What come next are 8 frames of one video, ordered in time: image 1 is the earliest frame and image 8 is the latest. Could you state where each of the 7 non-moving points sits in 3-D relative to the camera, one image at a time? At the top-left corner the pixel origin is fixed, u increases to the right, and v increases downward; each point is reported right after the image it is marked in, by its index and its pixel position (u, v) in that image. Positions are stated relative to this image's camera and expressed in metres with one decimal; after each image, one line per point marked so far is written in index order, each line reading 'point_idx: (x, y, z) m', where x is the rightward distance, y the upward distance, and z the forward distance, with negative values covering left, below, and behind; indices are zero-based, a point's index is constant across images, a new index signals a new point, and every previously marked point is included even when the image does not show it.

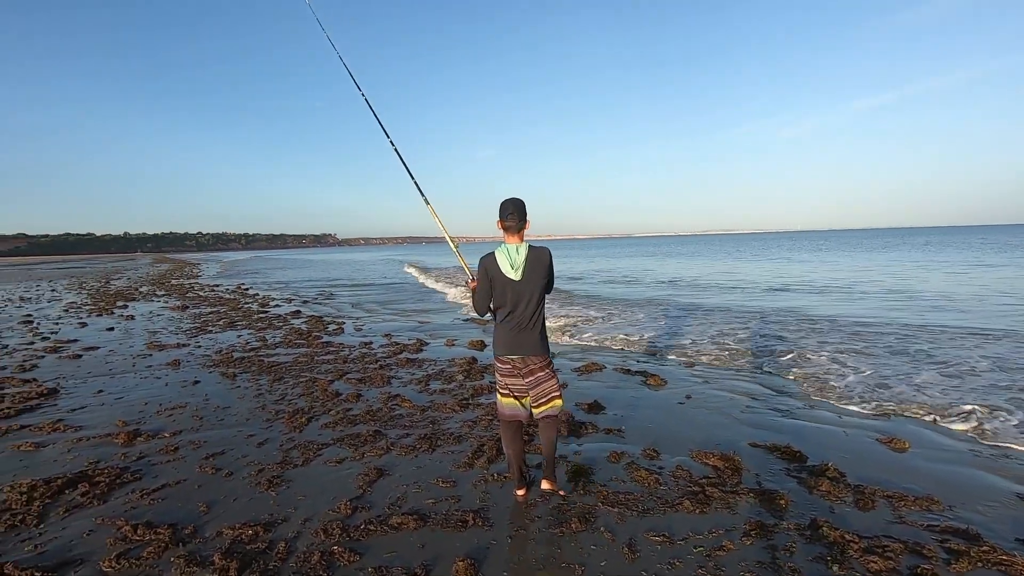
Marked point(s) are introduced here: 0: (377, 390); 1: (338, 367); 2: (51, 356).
0: (-1.7, -1.3, +6.7) m
1: (-2.6, -1.2, +8.0) m
2: (-8.0, -1.2, +9.4) m
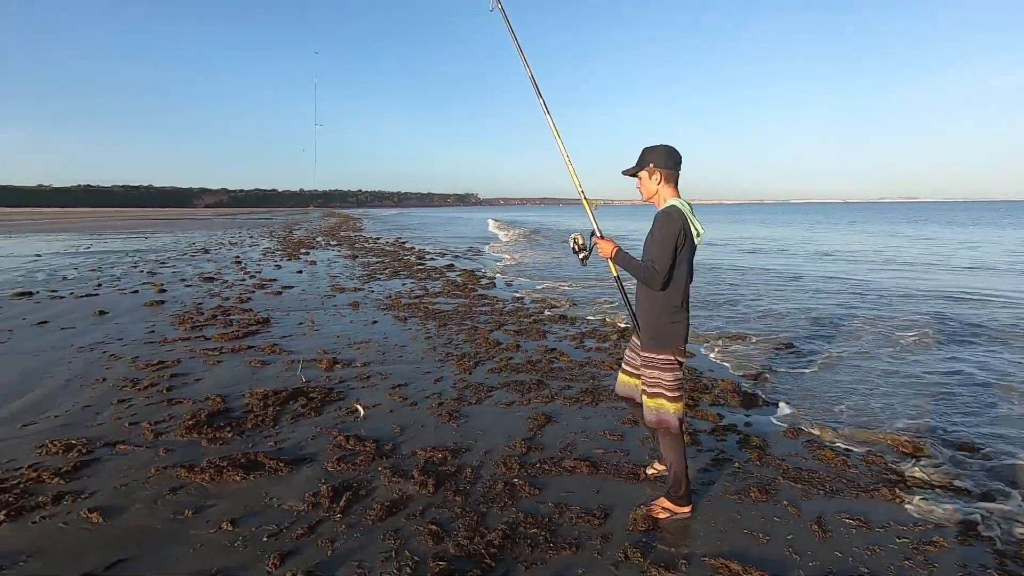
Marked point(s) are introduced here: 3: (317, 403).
0: (+0.3, -0.7, +7.0) m
1: (-0.2, -0.5, +8.4) m
2: (-5.2, -0.1, +11.2) m
3: (-1.7, -1.0, +4.7) m
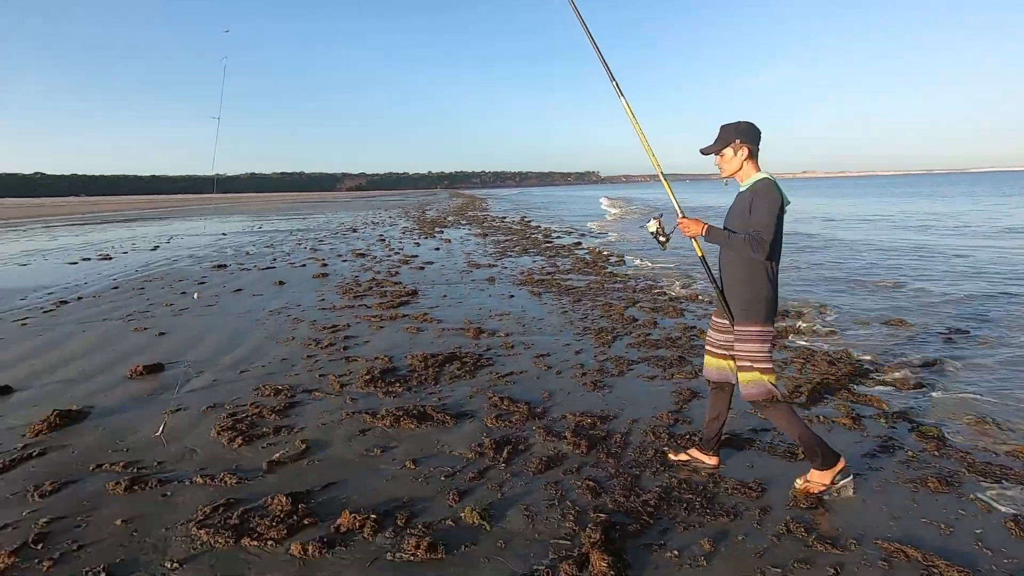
0: (+2.0, -0.4, +6.9) m
1: (+1.8, -0.1, +8.4) m
2: (-2.4, +0.5, +12.1) m
3: (-0.4, -0.7, +5.1) m
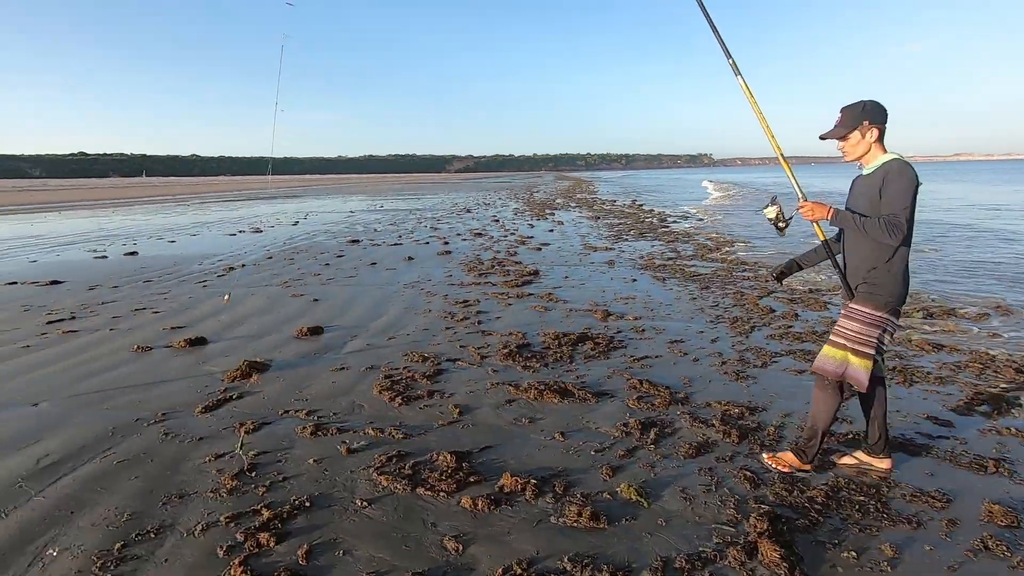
0: (+3.6, -0.3, +6.4) m
1: (+3.7, +0.1, +8.0) m
2: (+0.3, +0.9, +12.4) m
3: (+0.9, -0.6, +5.2) m
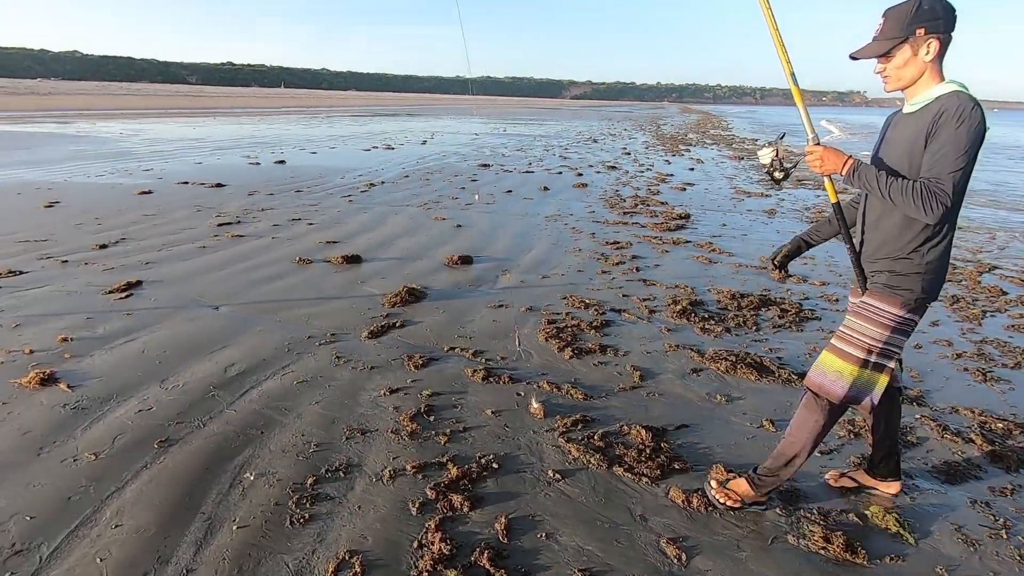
0: (+5.3, -0.1, +5.2) m
1: (+5.7, +0.4, +6.6) m
2: (+3.3, +2.2, +11.3) m
3: (+2.3, -0.2, +4.4) m
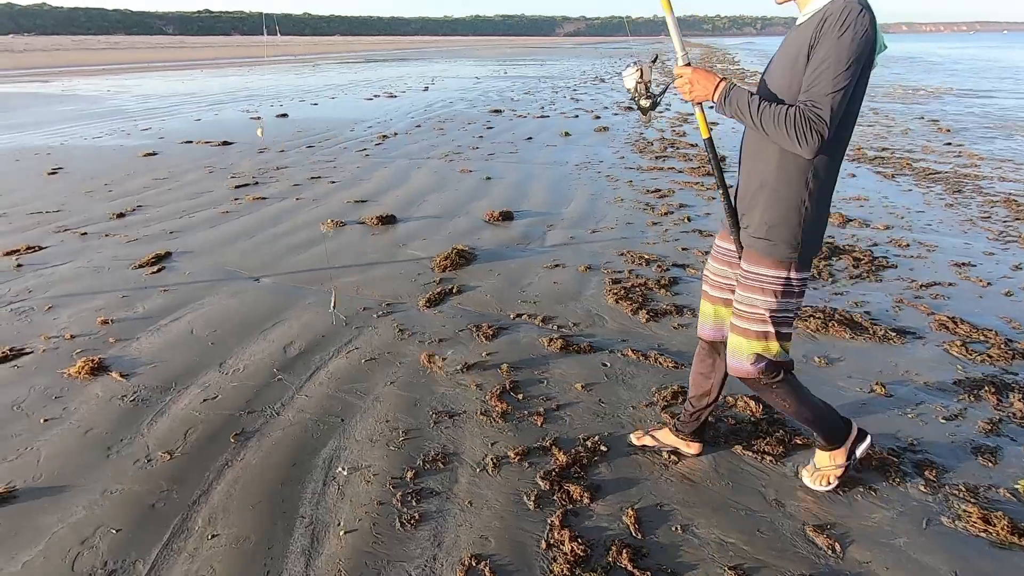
0: (+5.7, +0.5, +4.9) m
1: (+6.1, +1.1, +6.2) m
2: (+3.6, +3.3, +10.8) m
3: (+2.7, +0.2, +4.2) m
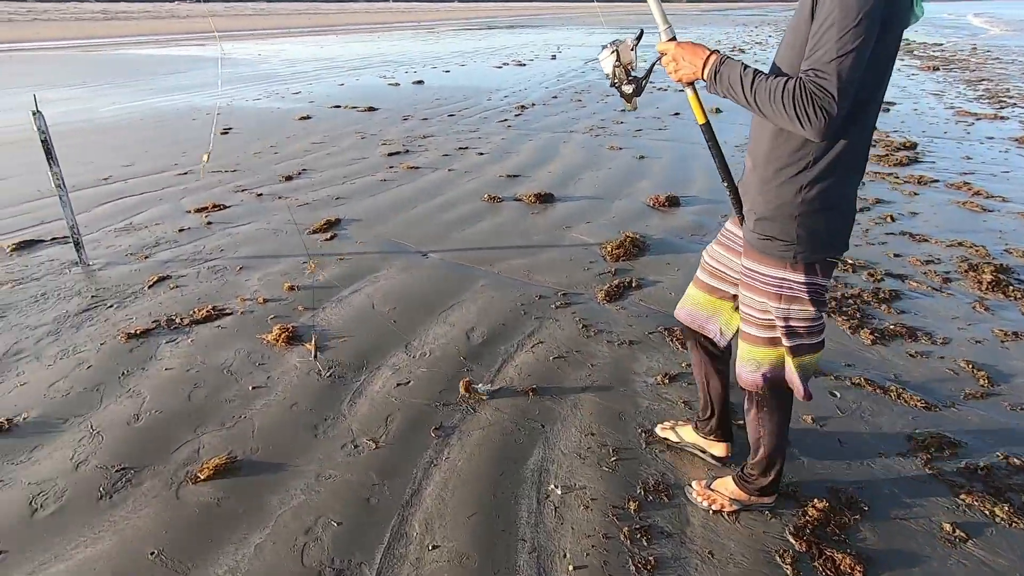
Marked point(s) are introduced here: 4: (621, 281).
0: (+7.0, 0.0, +3.5) m
1: (+7.7, +0.7, +4.7) m
2: (+6.2, +3.2, +9.5) m
3: (+3.9, 0.0, +3.3) m
4: (+0.7, 0.0, +3.4) m
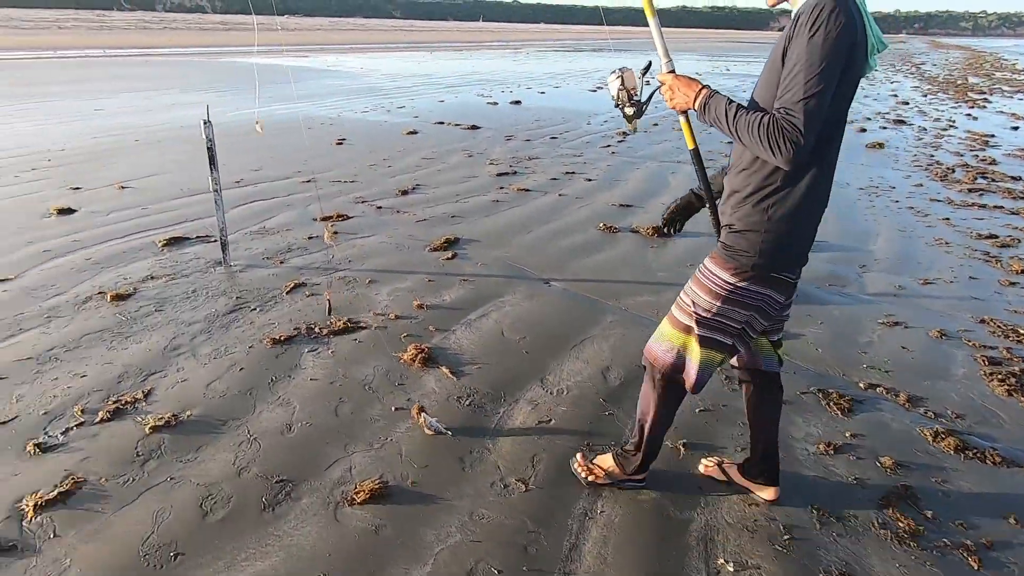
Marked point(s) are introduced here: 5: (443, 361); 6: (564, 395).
0: (+7.7, -0.8, +2.5) m
1: (+8.6, -0.3, +3.7) m
2: (+7.9, +2.2, +8.7) m
3: (+4.7, -0.6, +2.7) m
4: (+1.5, -0.3, +3.2) m
5: (-0.4, -0.4, +2.8) m
6: (+0.2, -0.5, +2.6) m
